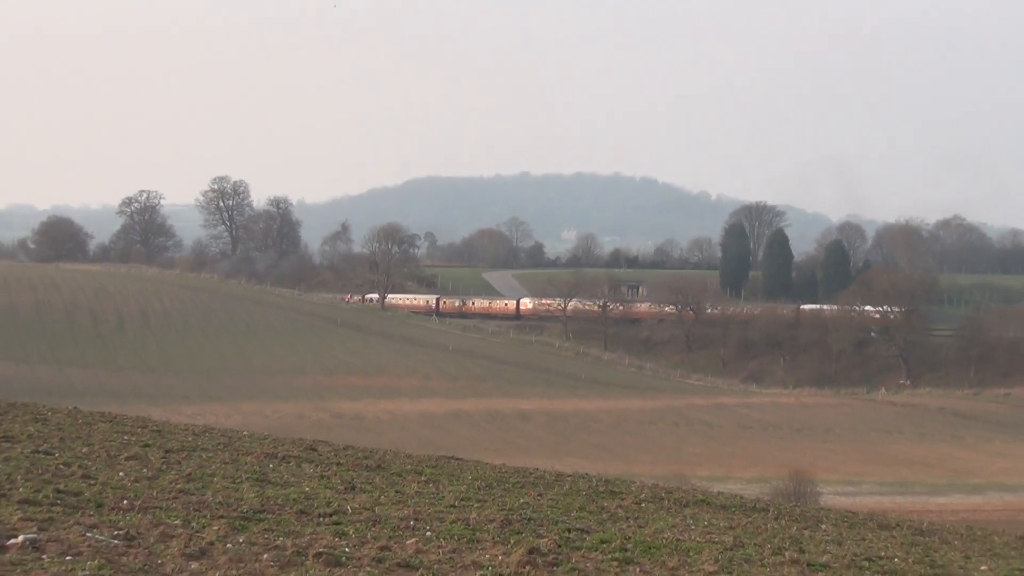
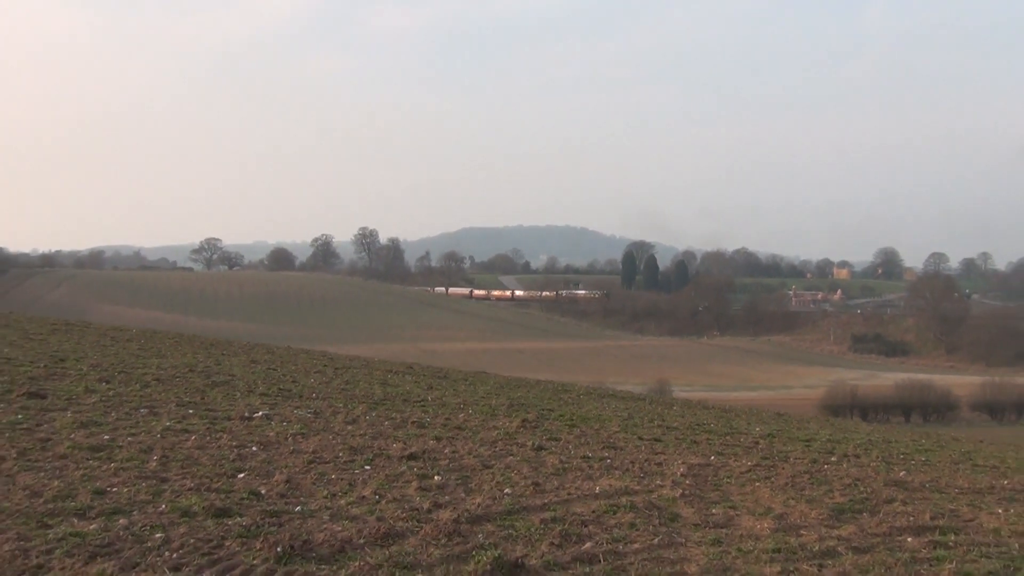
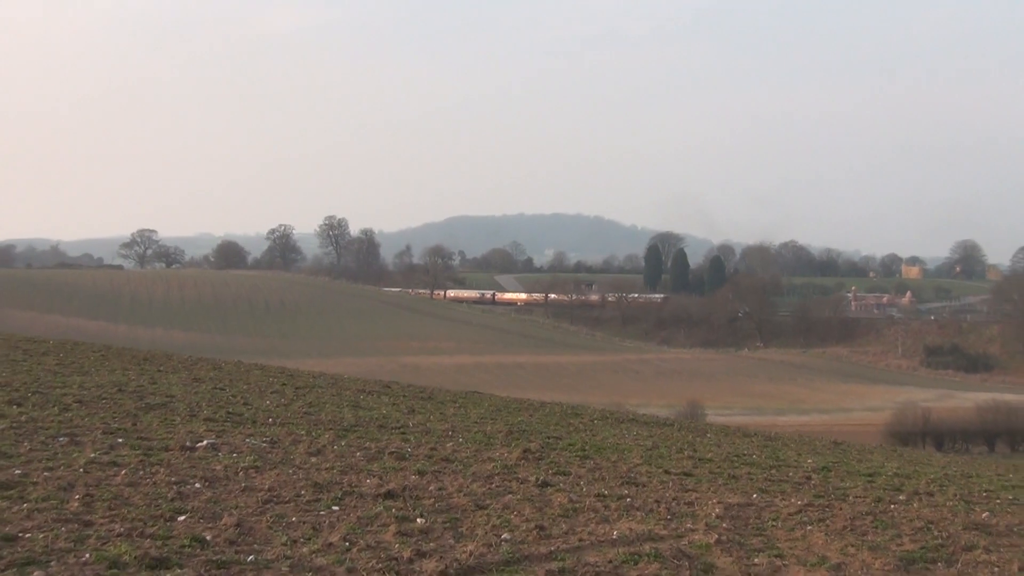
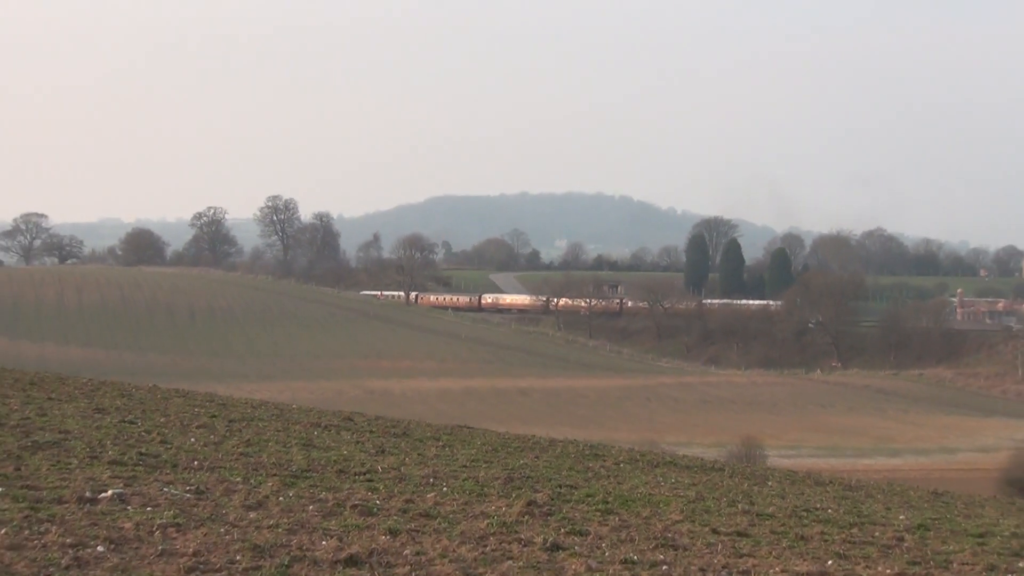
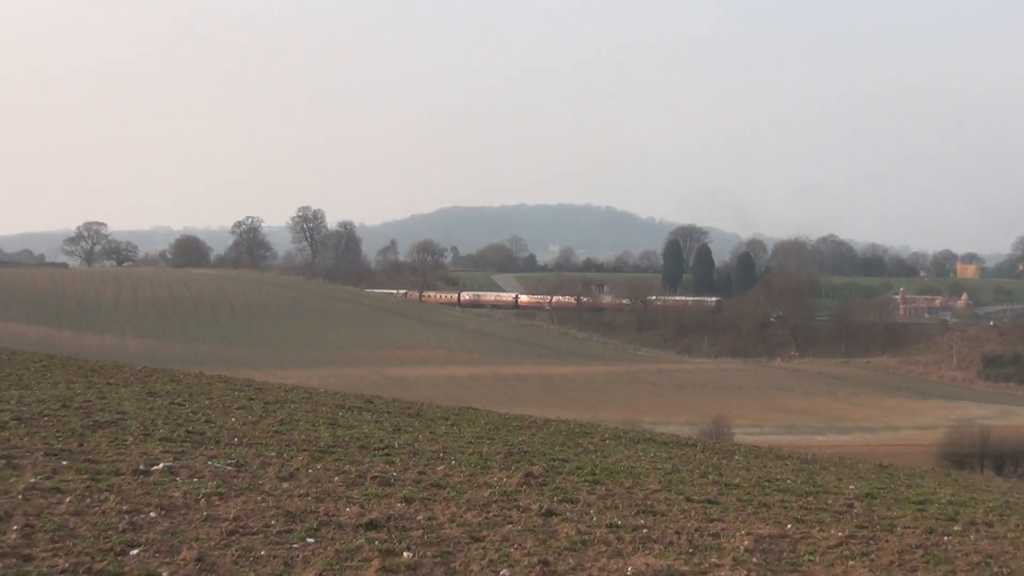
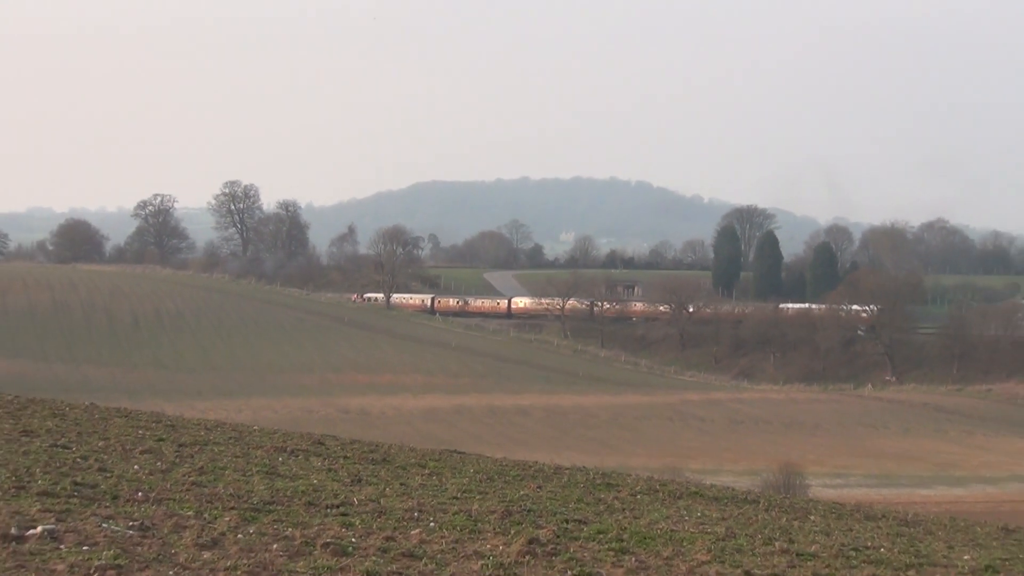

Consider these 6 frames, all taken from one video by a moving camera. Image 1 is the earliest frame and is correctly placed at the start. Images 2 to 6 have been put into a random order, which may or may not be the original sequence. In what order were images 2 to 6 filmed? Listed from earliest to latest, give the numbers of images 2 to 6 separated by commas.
6, 4, 5, 3, 2
